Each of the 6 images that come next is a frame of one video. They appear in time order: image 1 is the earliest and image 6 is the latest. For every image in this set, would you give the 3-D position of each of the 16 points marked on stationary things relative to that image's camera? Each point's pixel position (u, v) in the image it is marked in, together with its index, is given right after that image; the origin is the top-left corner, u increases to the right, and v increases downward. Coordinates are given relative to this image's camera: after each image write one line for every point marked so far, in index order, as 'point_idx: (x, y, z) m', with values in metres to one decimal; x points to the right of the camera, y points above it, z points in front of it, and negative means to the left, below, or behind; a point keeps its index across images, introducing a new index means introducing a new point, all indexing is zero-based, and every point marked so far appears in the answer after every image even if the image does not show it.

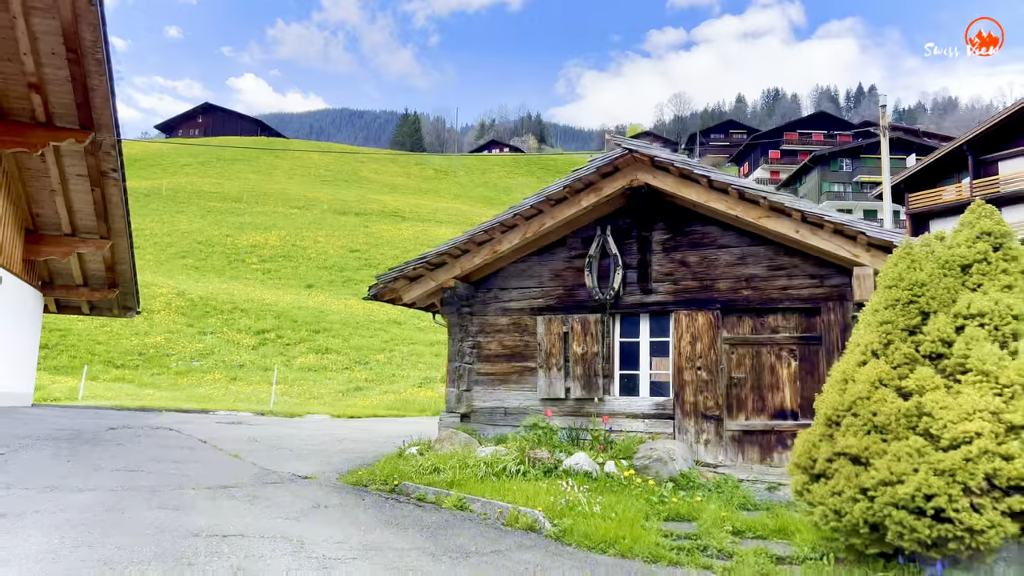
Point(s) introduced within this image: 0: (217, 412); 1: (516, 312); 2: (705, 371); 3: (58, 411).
0: (-7.1, -3.0, +18.6) m
1: (0.0, -0.3, +8.7) m
2: (+2.0, -0.8, +7.9) m
3: (-8.4, -2.3, +14.3) m
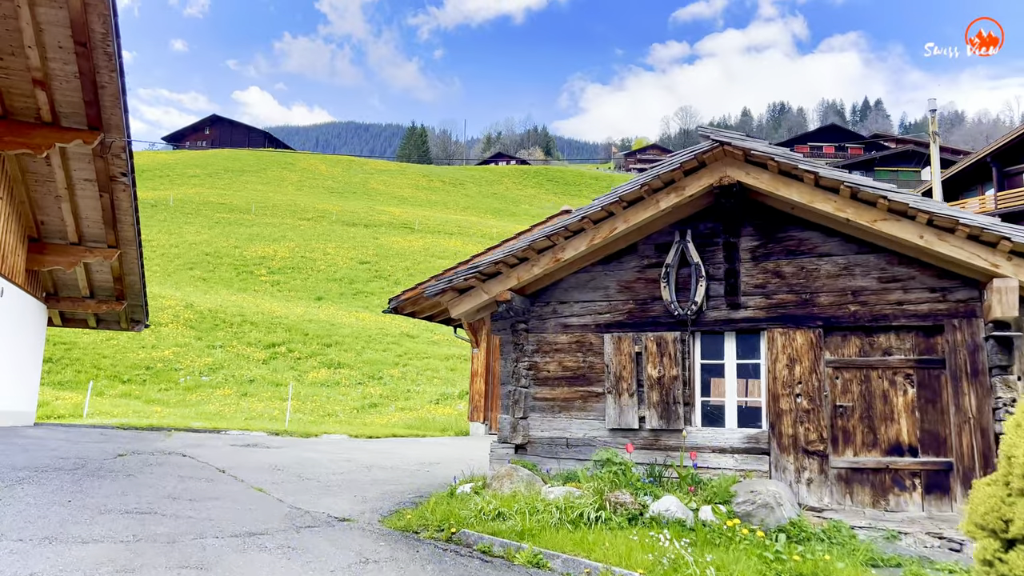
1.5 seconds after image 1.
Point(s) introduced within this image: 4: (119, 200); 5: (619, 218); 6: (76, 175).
0: (-6.4, -3.3, +17.5) m
1: (+0.7, -0.4, +7.7) m
2: (+2.6, -1.0, +6.8) m
3: (-7.7, -2.5, +13.3) m
4: (-7.4, +1.7, +14.6) m
5: (+1.0, +0.6, +7.1) m
6: (-7.9, +2.1, +14.1) m
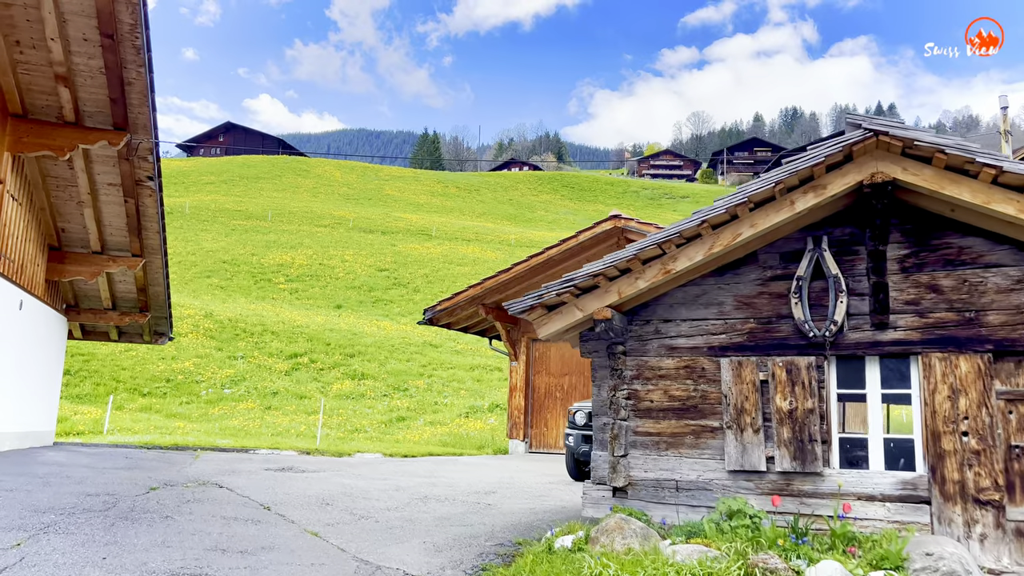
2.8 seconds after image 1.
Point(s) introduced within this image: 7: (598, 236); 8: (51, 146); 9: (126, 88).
0: (-5.4, -3.5, +16.5) m
1: (+1.5, -0.5, +6.6) m
2: (+3.4, -1.1, +5.7) m
3: (-6.8, -2.7, +12.3) m
4: (-6.5, +1.4, +13.7) m
5: (+1.8, +0.5, +6.1) m
6: (-7.0, +1.9, +13.2) m
7: (+1.9, +1.1, +16.7) m
8: (-6.9, +2.1, +11.7) m
9: (-5.7, +2.9, +11.4) m
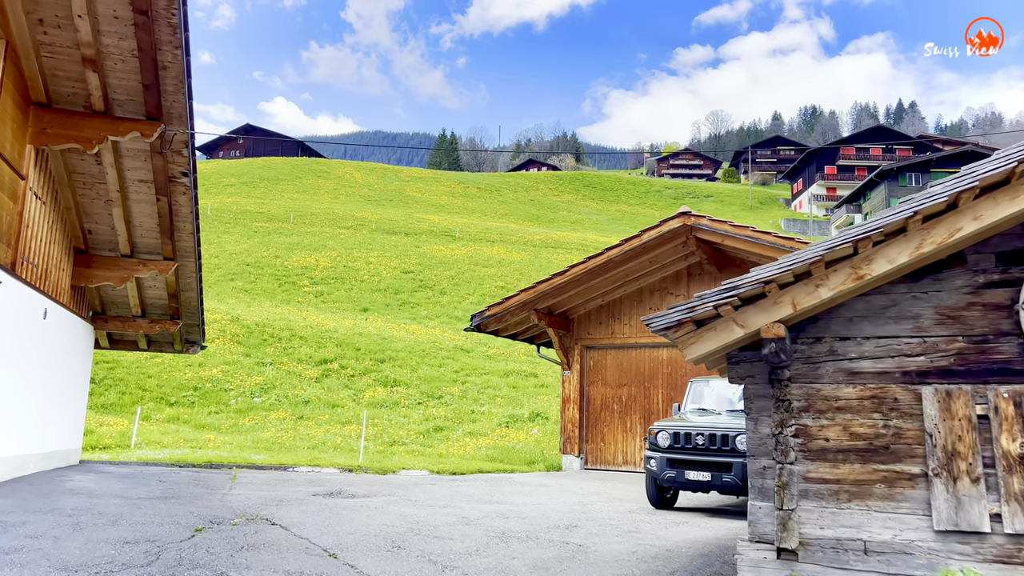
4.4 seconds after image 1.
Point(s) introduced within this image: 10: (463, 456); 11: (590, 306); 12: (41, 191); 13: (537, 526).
0: (-4.2, -3.6, +15.3) m
1: (+2.4, -0.6, +5.3) m
2: (+4.3, -1.2, +4.3) m
3: (-5.7, -2.8, +11.2) m
4: (-5.4, +1.3, +12.5) m
5: (+2.8, +0.4, +4.7) m
6: (-5.9, +1.8, +12.0) m
7: (+3.0, +1.0, +15.4) m
8: (-5.9, +2.0, +10.5) m
9: (-4.6, +2.8, +10.2) m
10: (-1.2, -4.2, +19.4) m
11: (+1.8, -0.4, +17.7) m
12: (-7.0, +1.4, +11.5) m
13: (+0.3, -2.9, +9.6) m
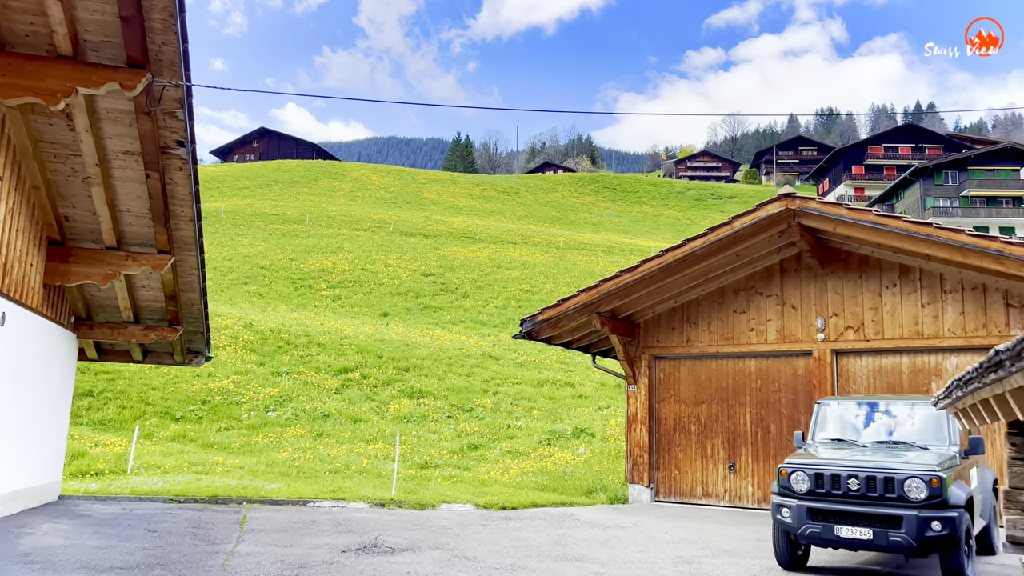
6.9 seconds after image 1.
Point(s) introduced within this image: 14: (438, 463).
0: (-3.2, -3.6, +12.8) m
1: (+3.3, -0.5, +2.6) m
2: (+5.2, -1.1, +1.6) m
3: (-4.7, -2.8, +8.7) m
4: (-4.4, +1.4, +10.0) m
5: (+3.6, +0.5, +2.1) m
6: (-4.9, +1.8, +9.5) m
7: (+4.1, +1.1, +12.8) m
8: (-4.9, +2.0, +8.0) m
9: (-3.7, +2.9, +7.7) m
10: (-0.1, -4.2, +16.8) m
11: (+2.9, -0.4, +15.1) m
12: (-6.0, +1.4, +9.0) m
13: (+1.3, -2.9, +7.0) m
14: (-1.8, -4.2, +18.9) m
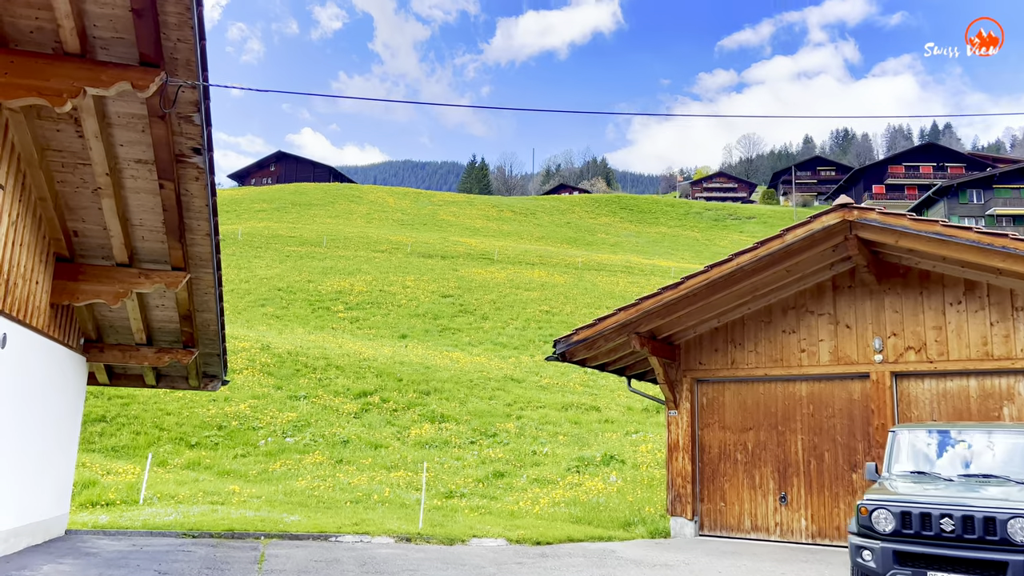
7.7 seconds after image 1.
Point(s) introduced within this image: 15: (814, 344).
0: (-2.6, -3.9, +11.9) m
1: (+3.7, -0.5, +1.7) m
2: (+5.5, -1.0, +0.7) m
3: (-4.3, -3.0, +7.9) m
4: (-3.9, +1.1, +9.3) m
5: (+4.0, +0.6, +1.2) m
6: (-4.4, +1.6, +8.9) m
7: (+4.6, +0.8, +11.9) m
8: (-4.5, +1.9, +7.4) m
9: (-3.2, +2.7, +7.0) m
10: (+0.6, -4.6, +15.8) m
11: (+3.5, -0.8, +14.2) m
12: (-5.5, +1.2, +8.3) m
13: (+1.7, -3.0, +6.1) m
14: (-1.1, -4.7, +18.0) m
15: (+5.1, -0.9, +13.1) m
